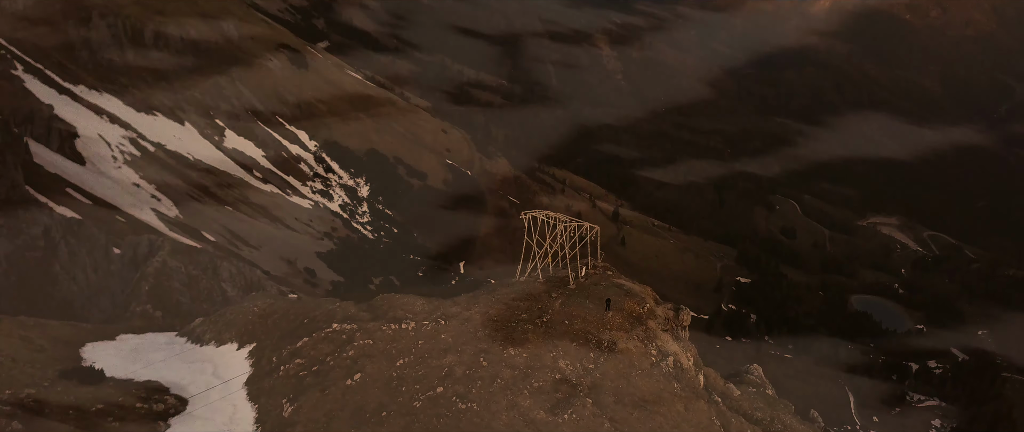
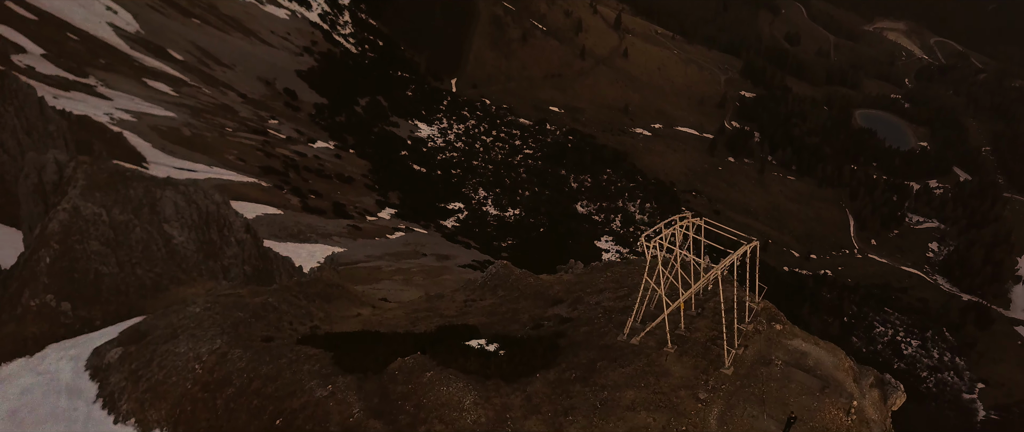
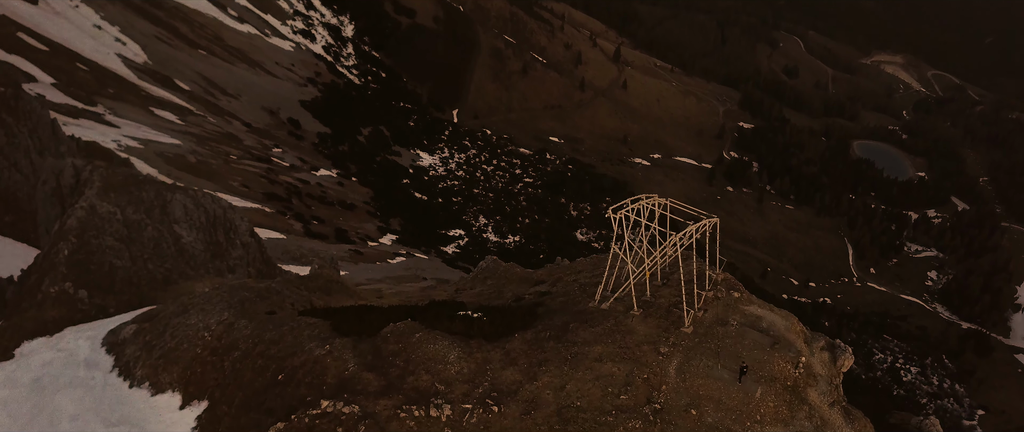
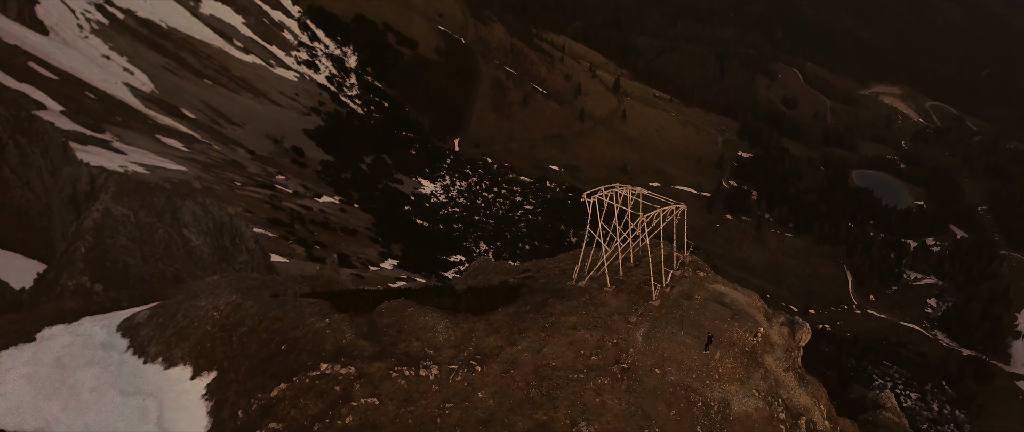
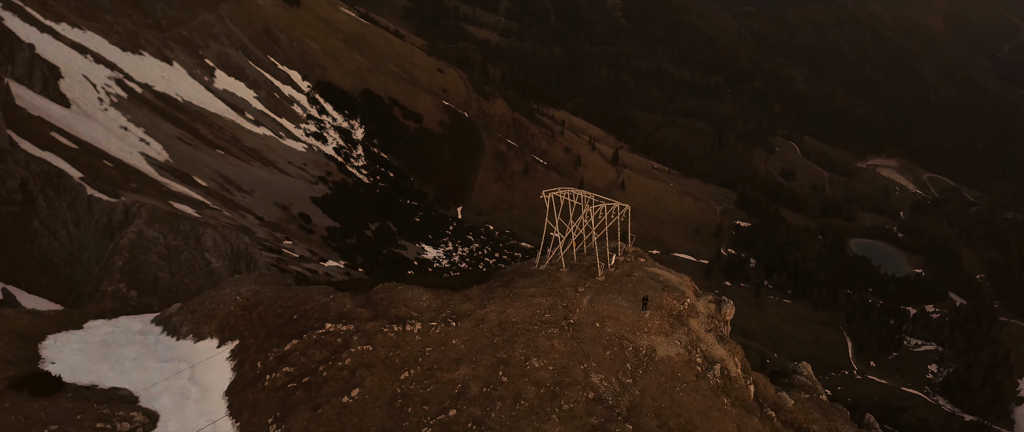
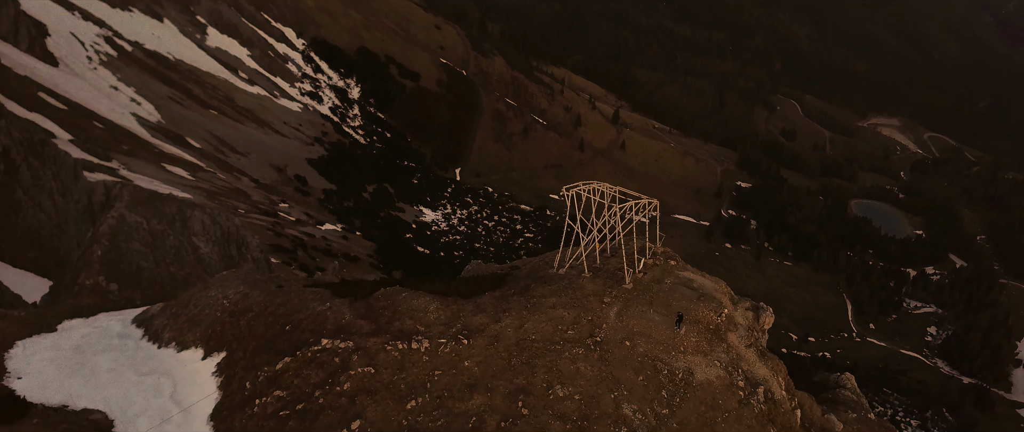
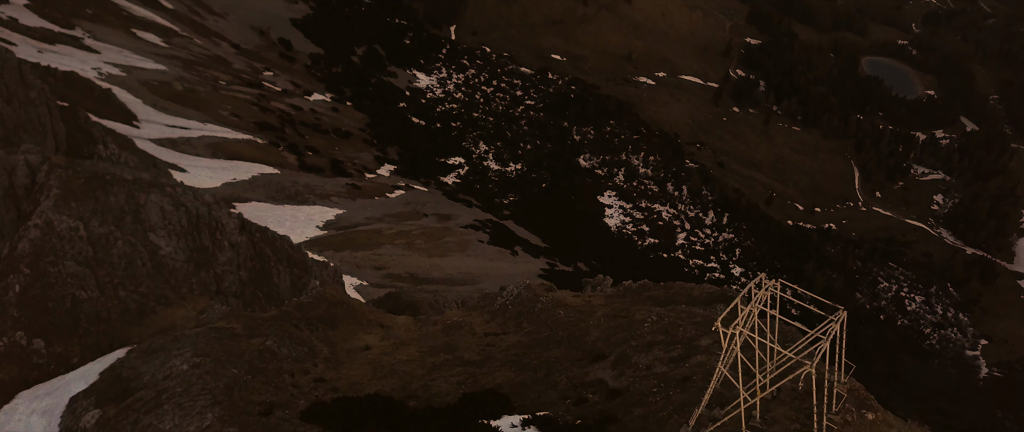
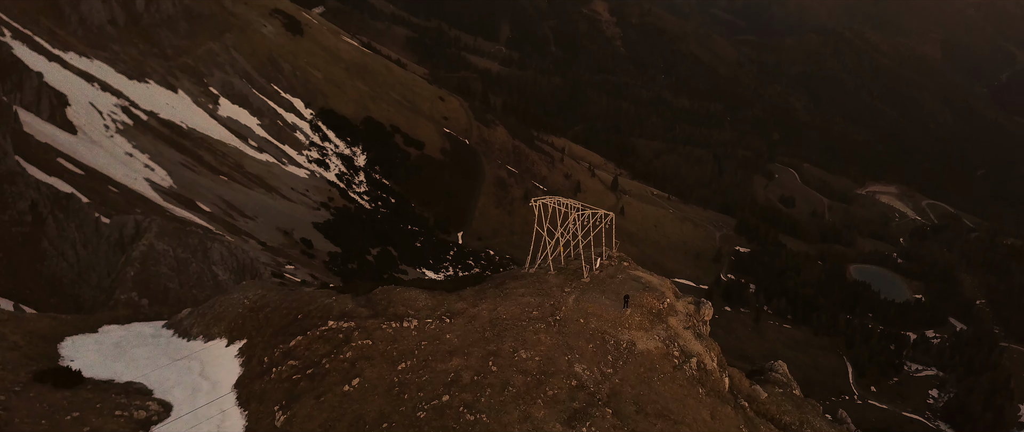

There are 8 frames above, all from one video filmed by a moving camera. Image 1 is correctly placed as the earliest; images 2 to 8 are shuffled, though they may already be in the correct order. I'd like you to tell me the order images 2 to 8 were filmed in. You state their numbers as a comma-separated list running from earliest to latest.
8, 5, 6, 4, 3, 2, 7
